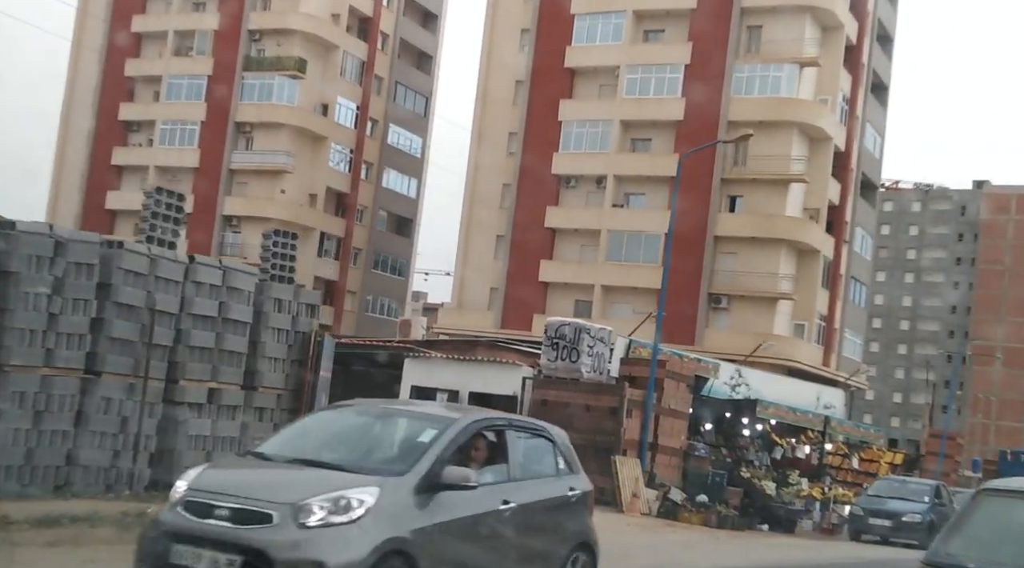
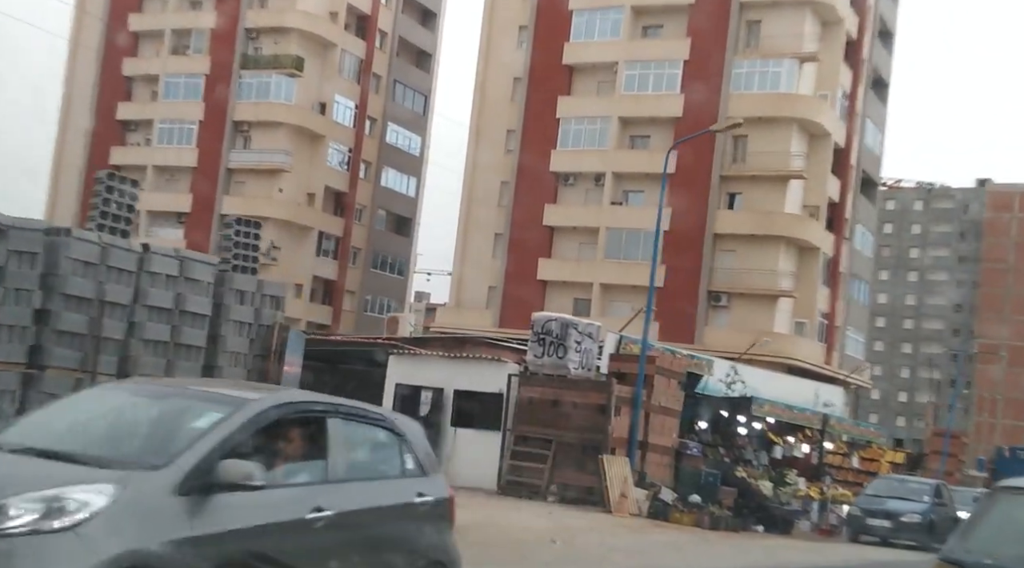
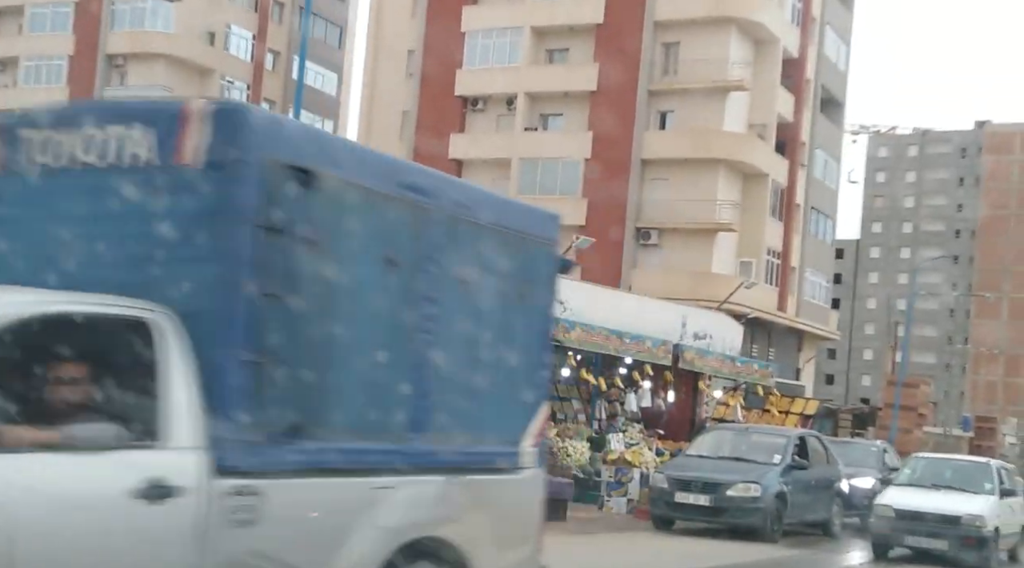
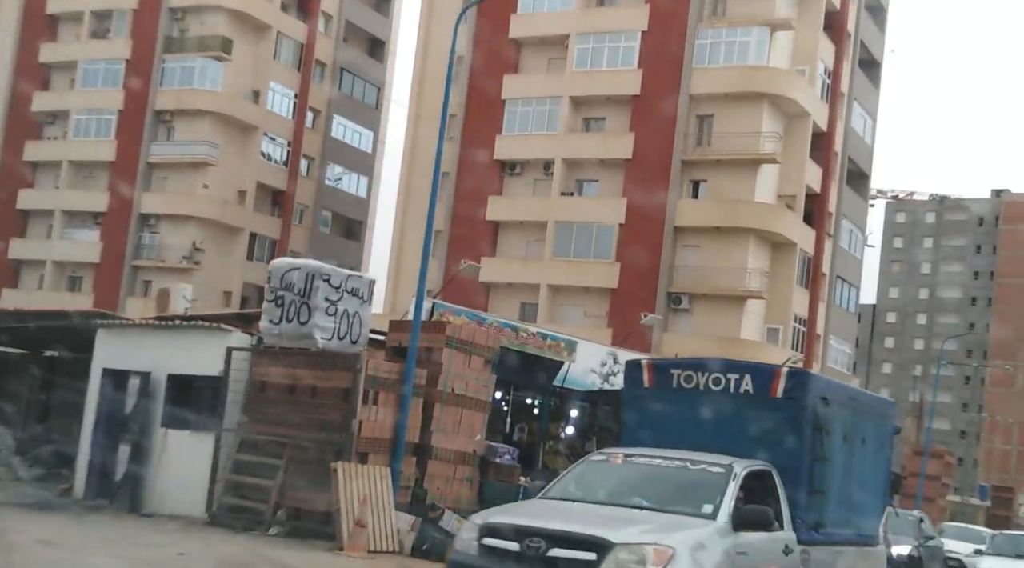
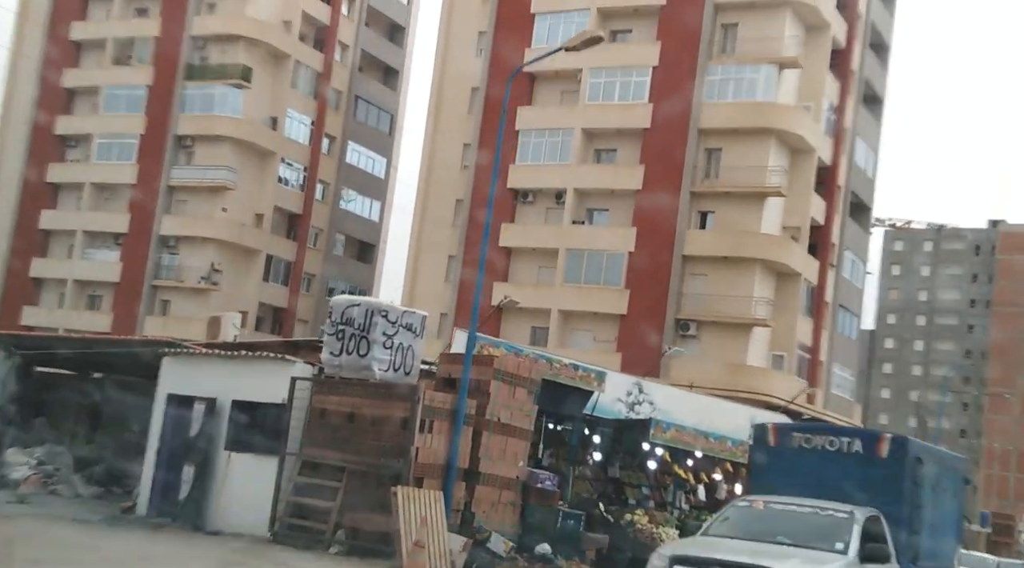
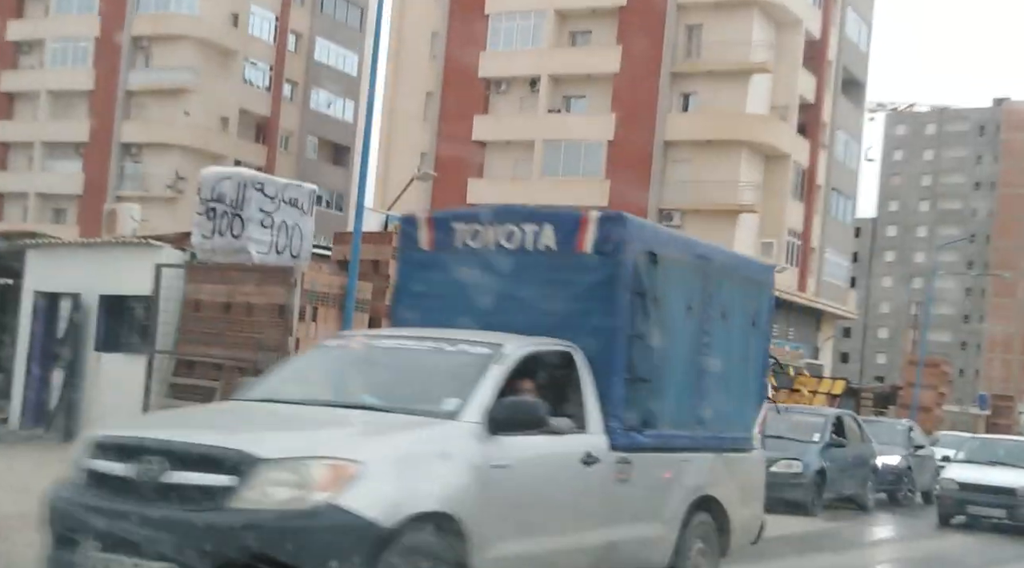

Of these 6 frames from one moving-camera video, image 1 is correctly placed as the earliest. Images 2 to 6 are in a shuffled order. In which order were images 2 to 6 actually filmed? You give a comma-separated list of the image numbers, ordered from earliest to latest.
2, 5, 4, 6, 3
